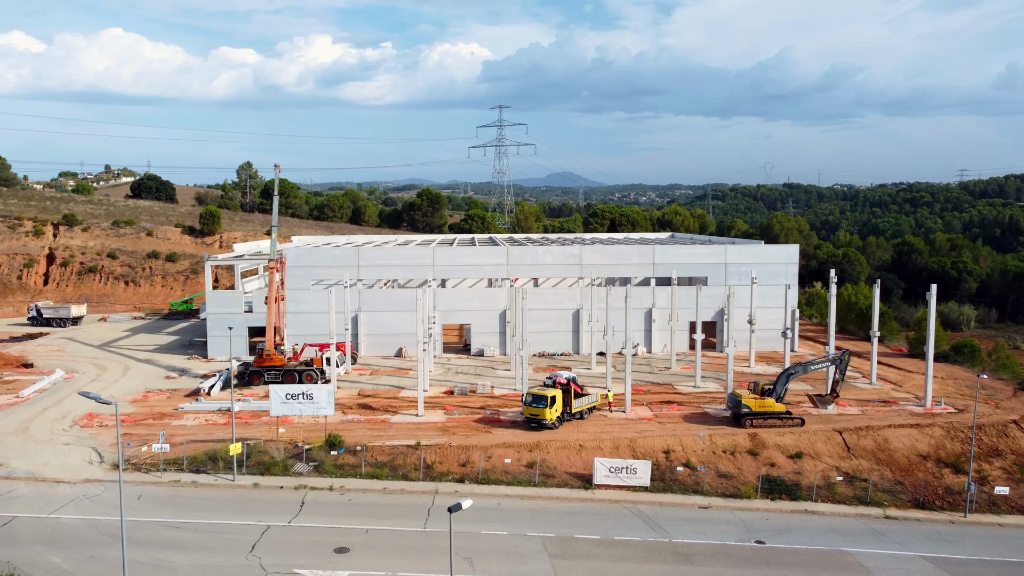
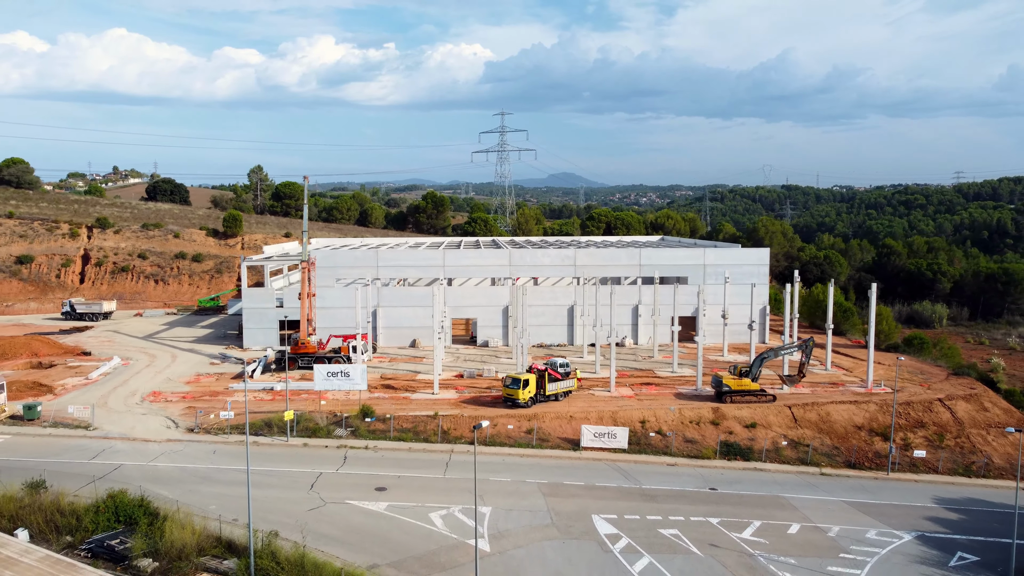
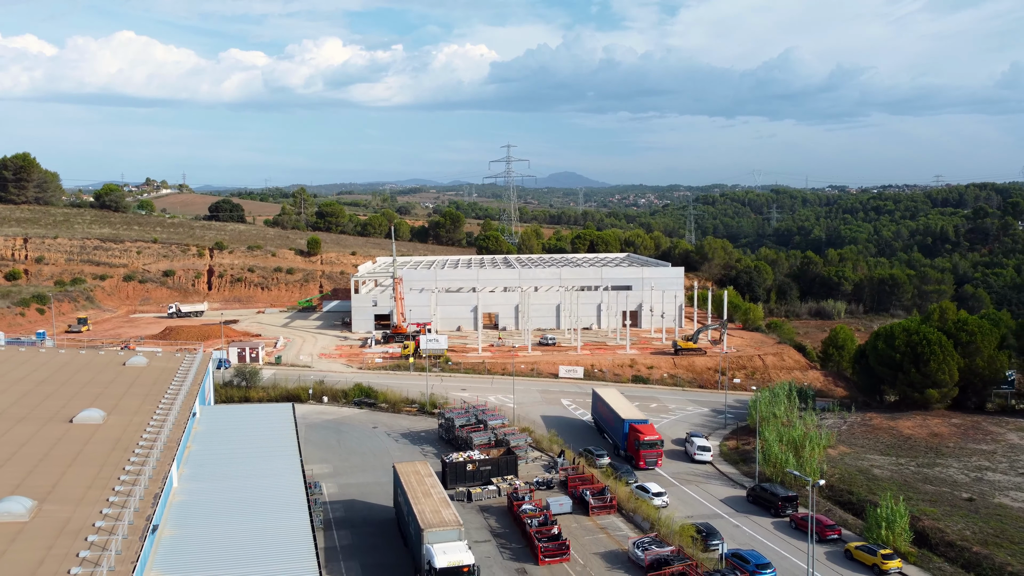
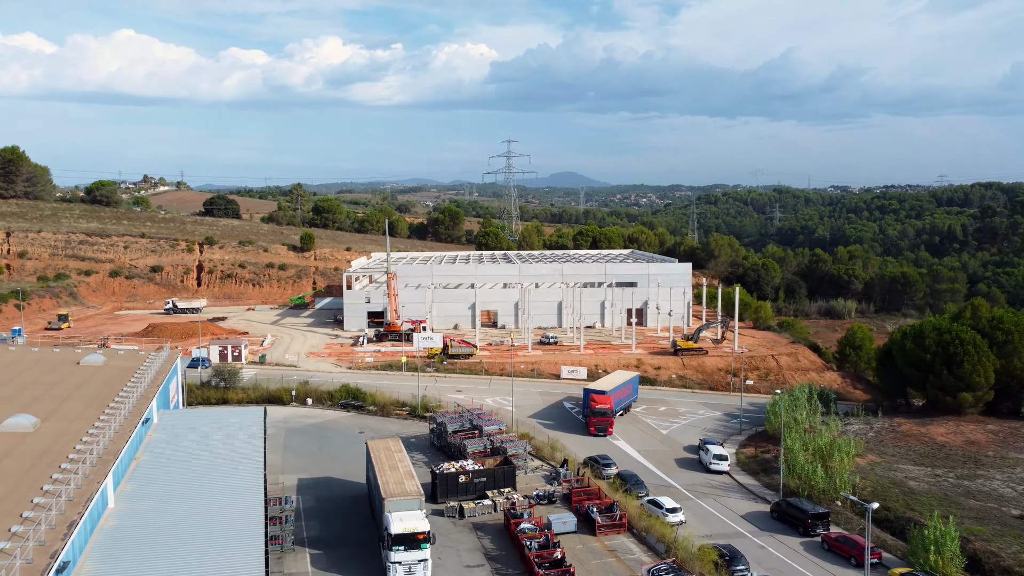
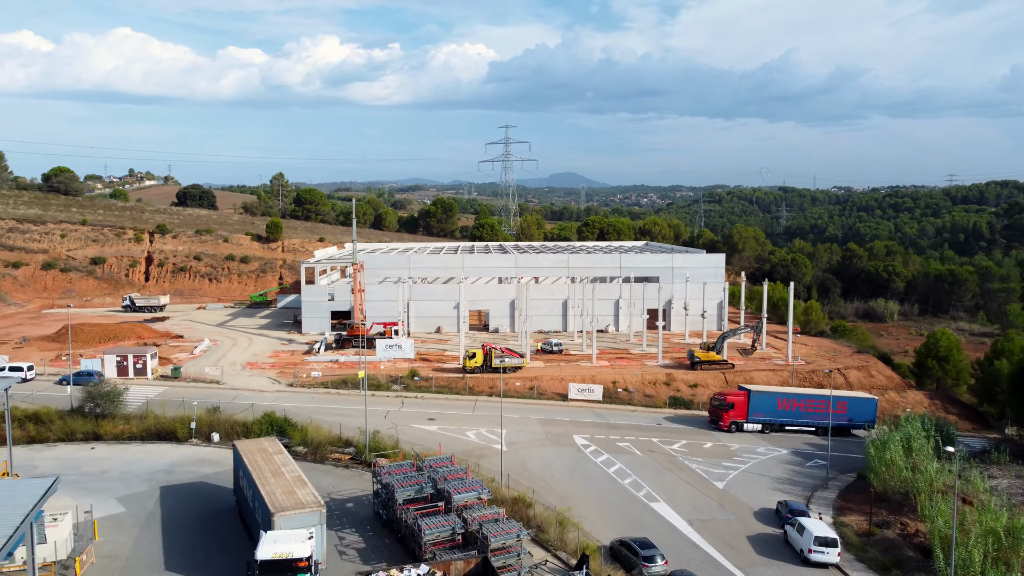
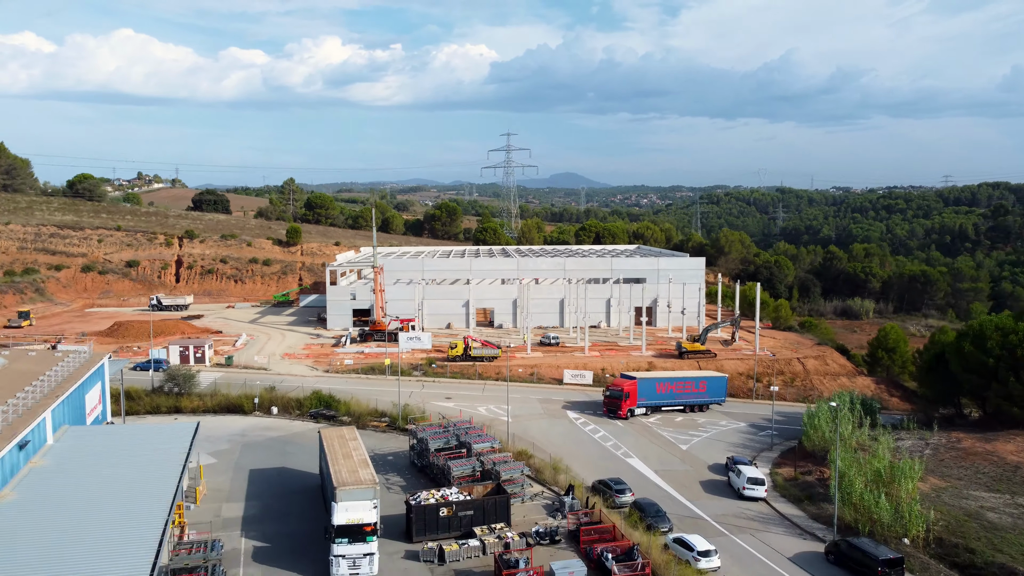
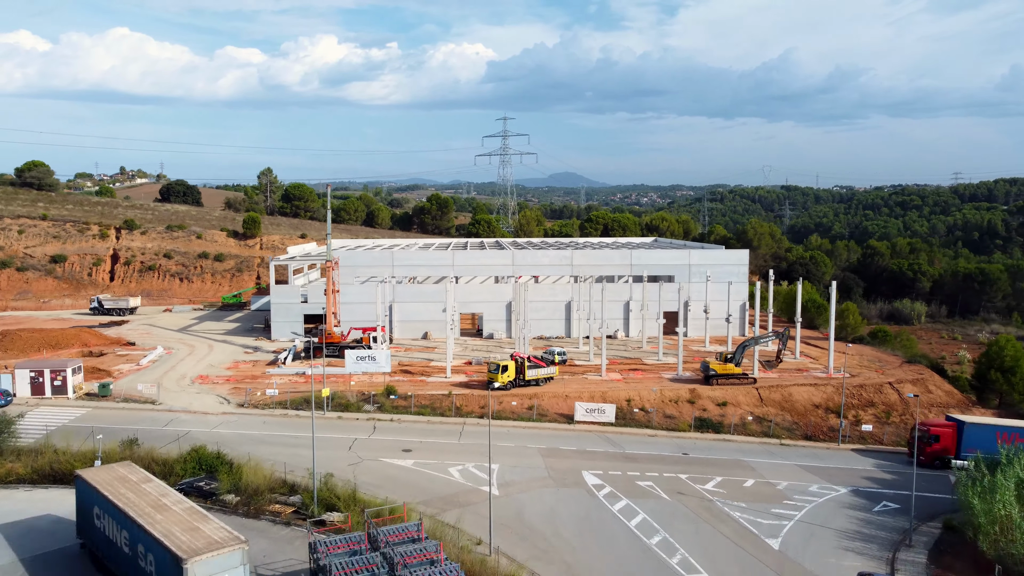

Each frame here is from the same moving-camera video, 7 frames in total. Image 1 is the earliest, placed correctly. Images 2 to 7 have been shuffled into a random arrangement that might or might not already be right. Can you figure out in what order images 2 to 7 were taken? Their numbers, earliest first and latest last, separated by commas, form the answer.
2, 7, 5, 6, 4, 3
